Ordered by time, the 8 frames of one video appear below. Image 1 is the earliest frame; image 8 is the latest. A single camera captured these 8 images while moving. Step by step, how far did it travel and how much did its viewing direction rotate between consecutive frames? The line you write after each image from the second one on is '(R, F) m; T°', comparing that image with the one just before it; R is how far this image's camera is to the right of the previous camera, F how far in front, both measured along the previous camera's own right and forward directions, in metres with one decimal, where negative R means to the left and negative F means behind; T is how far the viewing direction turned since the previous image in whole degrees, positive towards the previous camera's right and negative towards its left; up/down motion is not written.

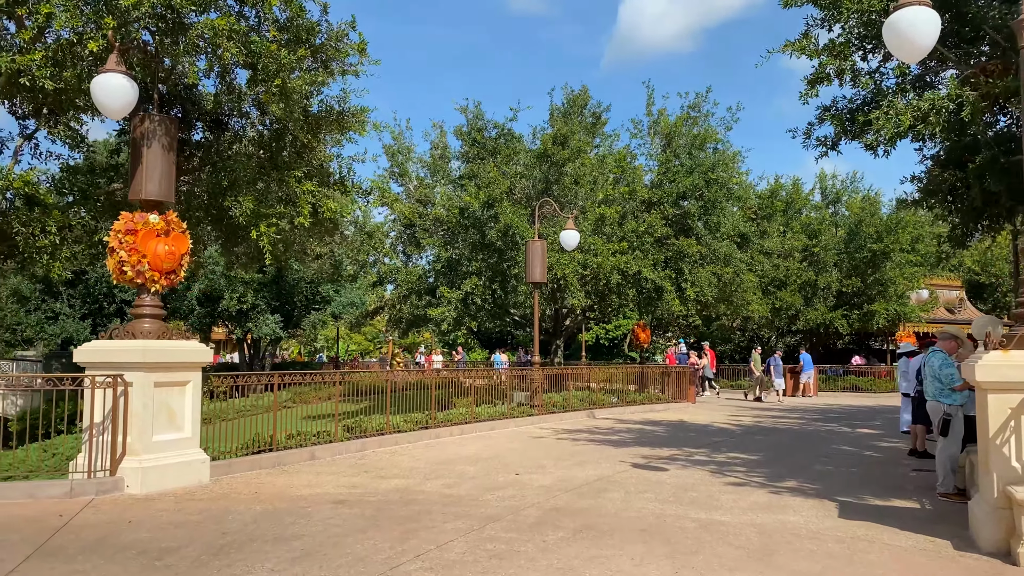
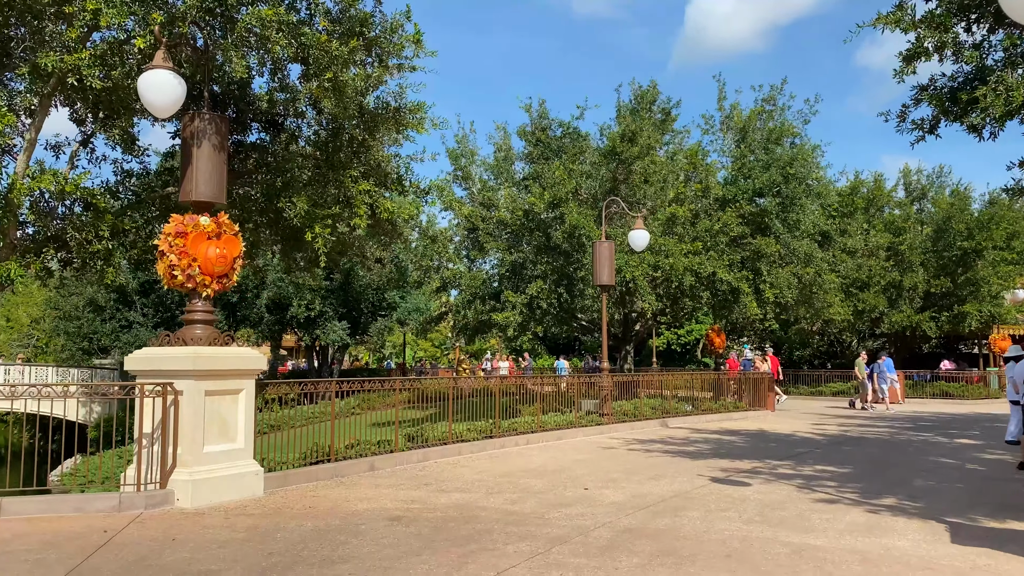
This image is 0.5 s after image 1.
(0.0, +0.6) m; -5°
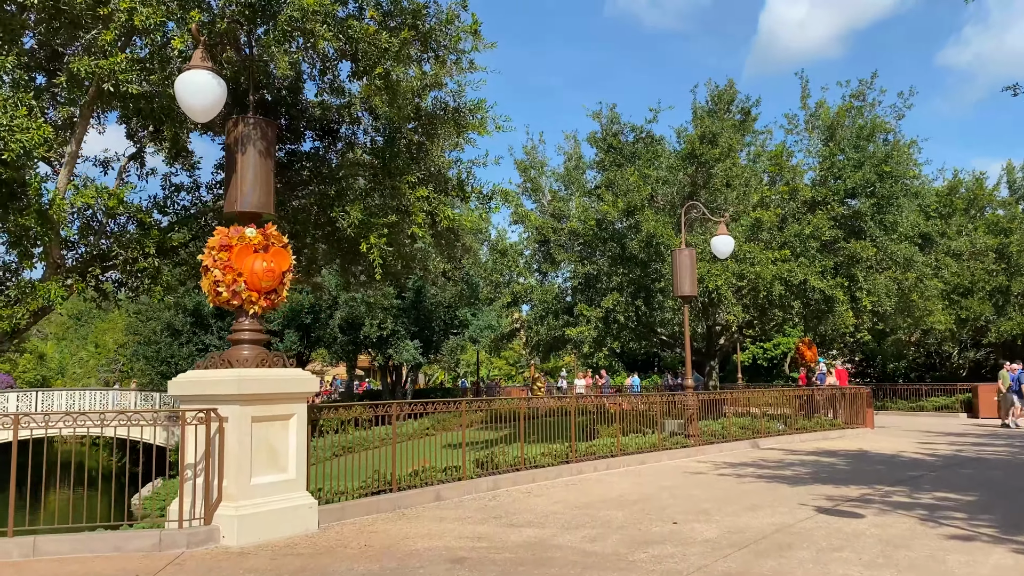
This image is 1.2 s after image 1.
(0.0, +0.9) m; -5°
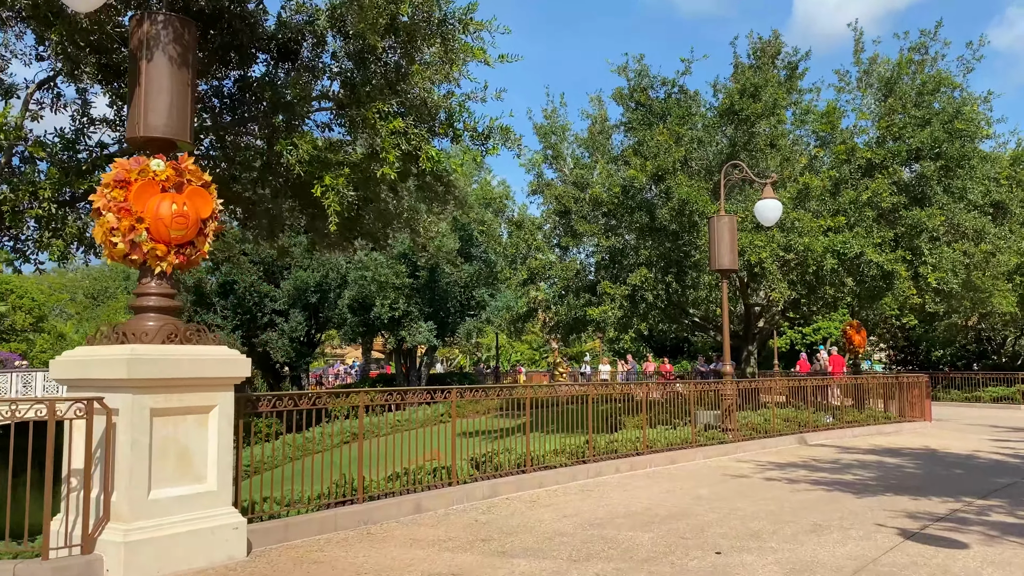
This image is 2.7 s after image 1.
(+0.3, +1.9) m; -2°
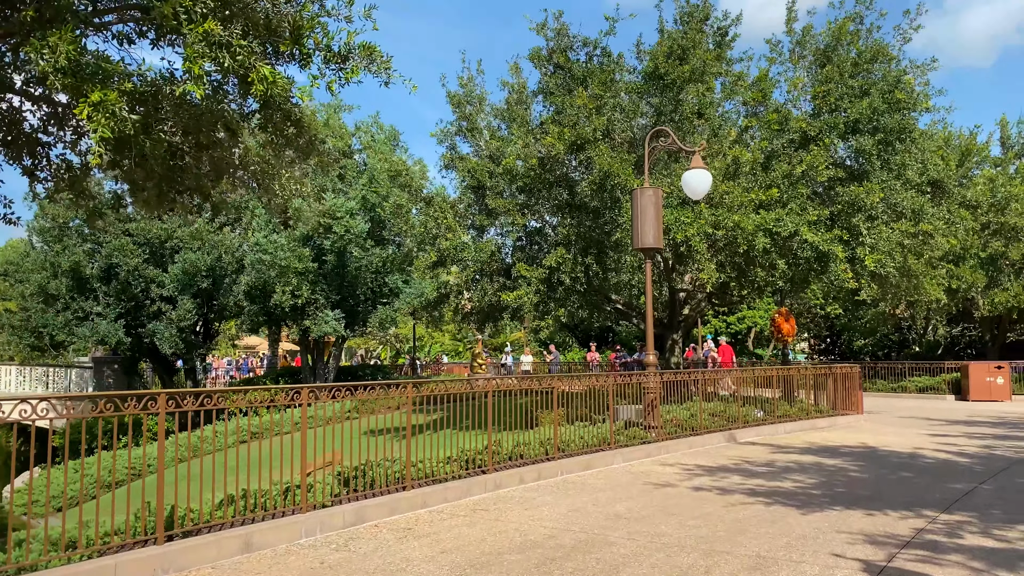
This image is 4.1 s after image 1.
(+0.5, +1.7) m; +5°
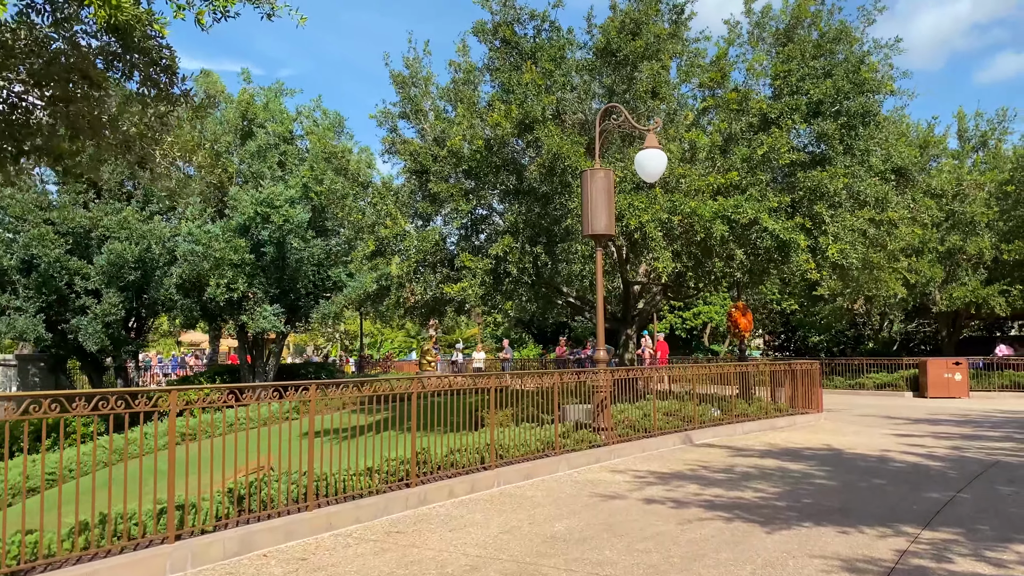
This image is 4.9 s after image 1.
(+0.3, +1.0) m; +3°
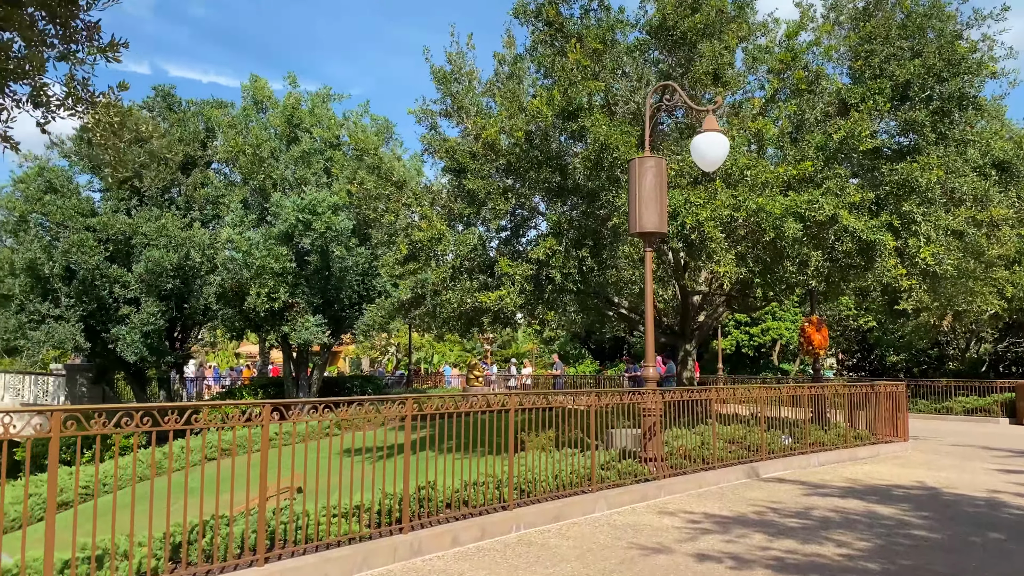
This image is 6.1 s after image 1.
(+0.3, +1.4) m; -4°
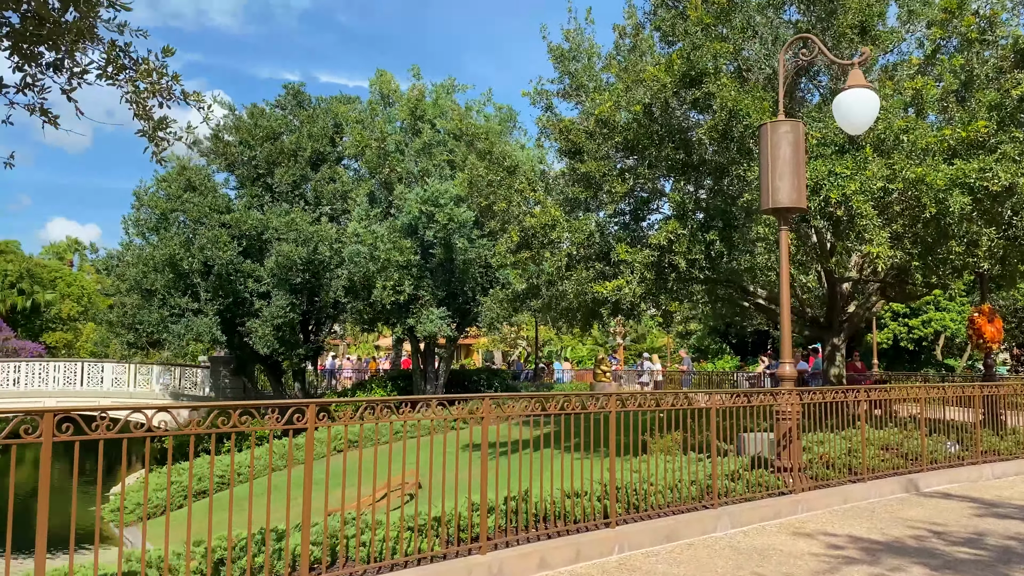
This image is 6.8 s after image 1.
(+0.3, +0.9) m; -9°
